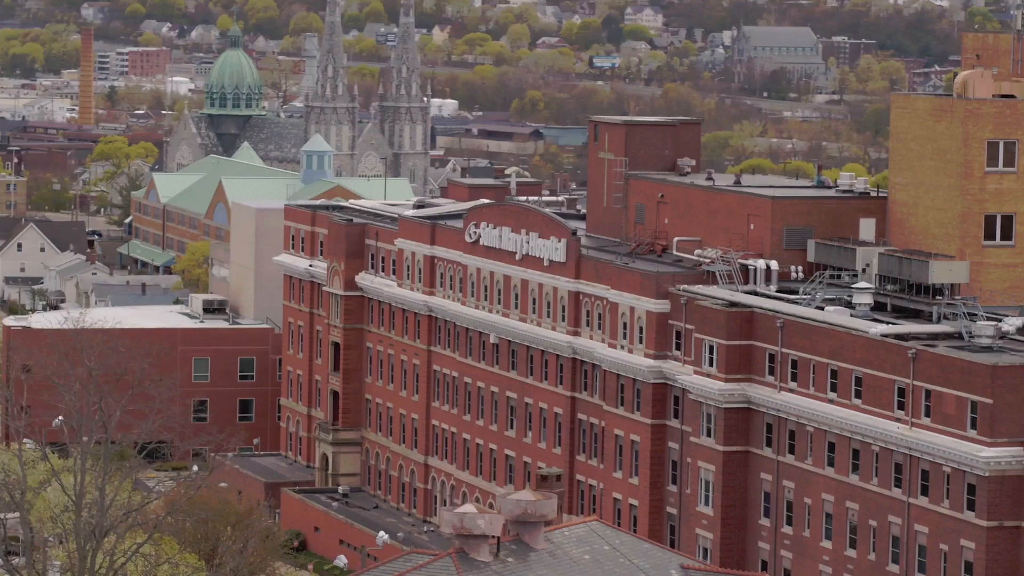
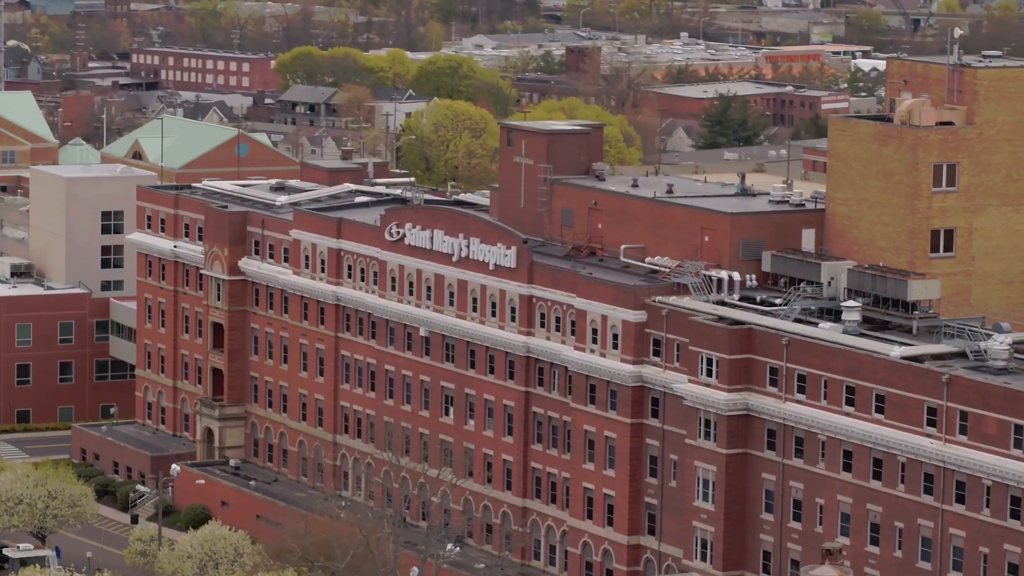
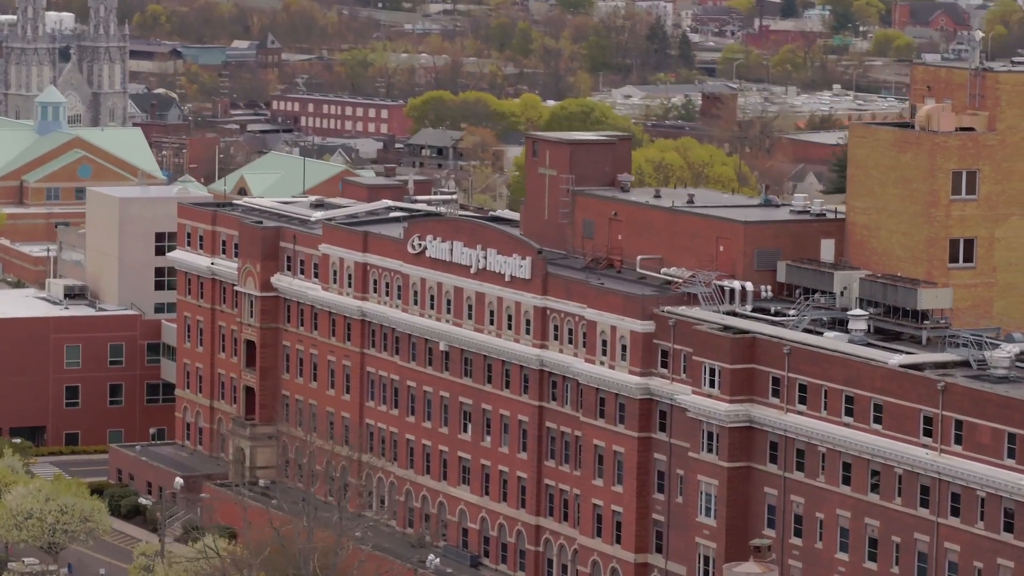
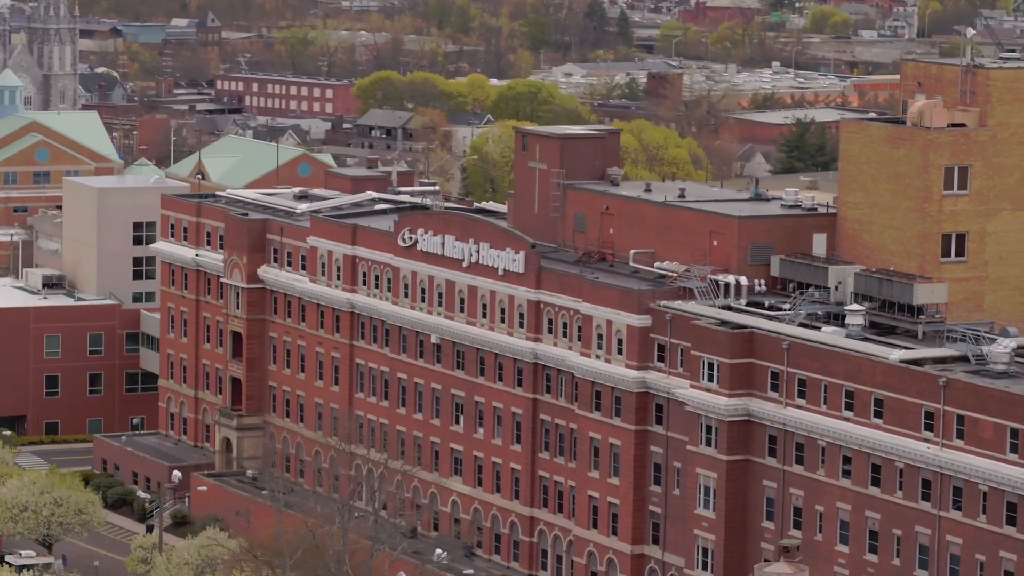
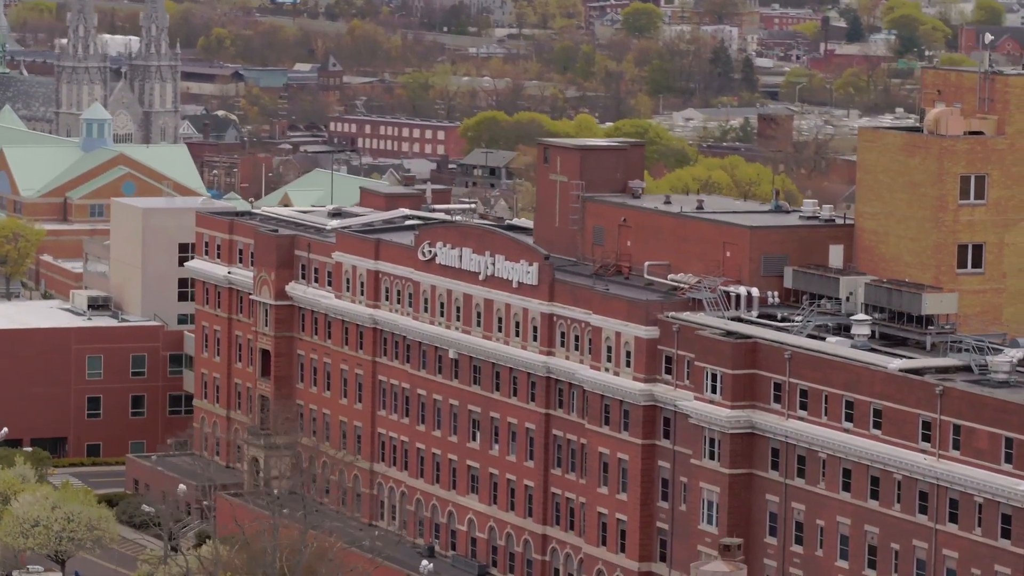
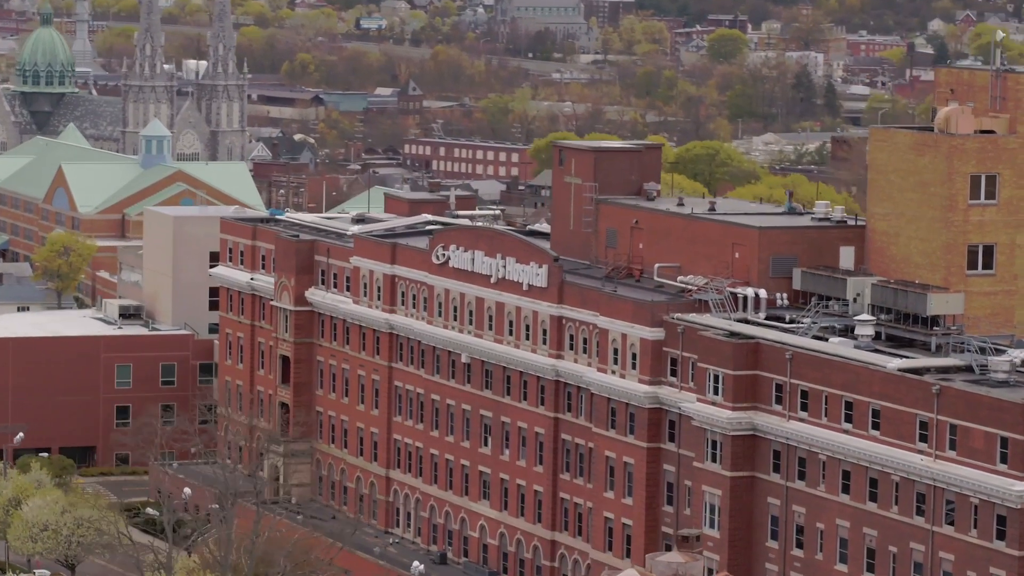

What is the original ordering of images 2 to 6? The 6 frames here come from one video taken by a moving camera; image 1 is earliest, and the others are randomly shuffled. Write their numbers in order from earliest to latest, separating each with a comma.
6, 5, 3, 4, 2
